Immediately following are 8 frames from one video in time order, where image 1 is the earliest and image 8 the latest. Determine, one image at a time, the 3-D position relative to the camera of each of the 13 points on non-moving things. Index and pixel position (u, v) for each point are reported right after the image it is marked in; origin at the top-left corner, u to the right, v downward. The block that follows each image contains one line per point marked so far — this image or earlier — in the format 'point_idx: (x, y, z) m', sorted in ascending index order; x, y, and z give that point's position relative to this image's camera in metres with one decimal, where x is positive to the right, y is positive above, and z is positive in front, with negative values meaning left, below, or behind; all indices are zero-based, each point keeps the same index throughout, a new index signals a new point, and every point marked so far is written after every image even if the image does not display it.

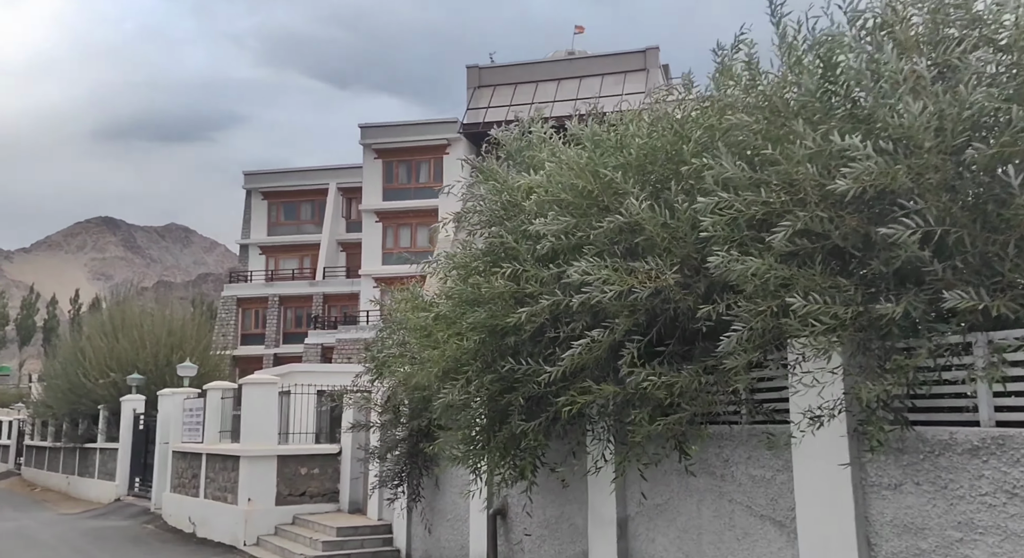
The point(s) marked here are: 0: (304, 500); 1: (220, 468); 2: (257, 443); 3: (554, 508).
0: (-3.3, -3.5, +16.1) m
1: (-4.9, -3.2, +17.1) m
2: (-4.0, -2.6, +16.0) m
3: (+0.4, -2.2, +9.5) m
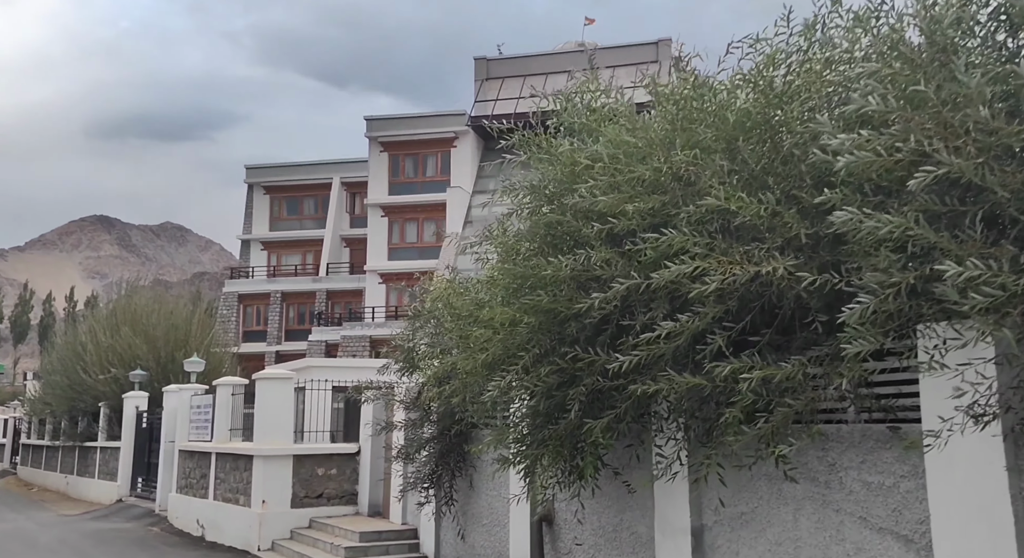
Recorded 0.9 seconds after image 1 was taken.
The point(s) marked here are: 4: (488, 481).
0: (-2.9, -3.4, +15.2) m
1: (-4.5, -3.0, +16.2) m
2: (-3.6, -2.4, +15.1) m
3: (+0.8, -2.0, +8.7) m
4: (-0.3, -2.2, +11.0) m
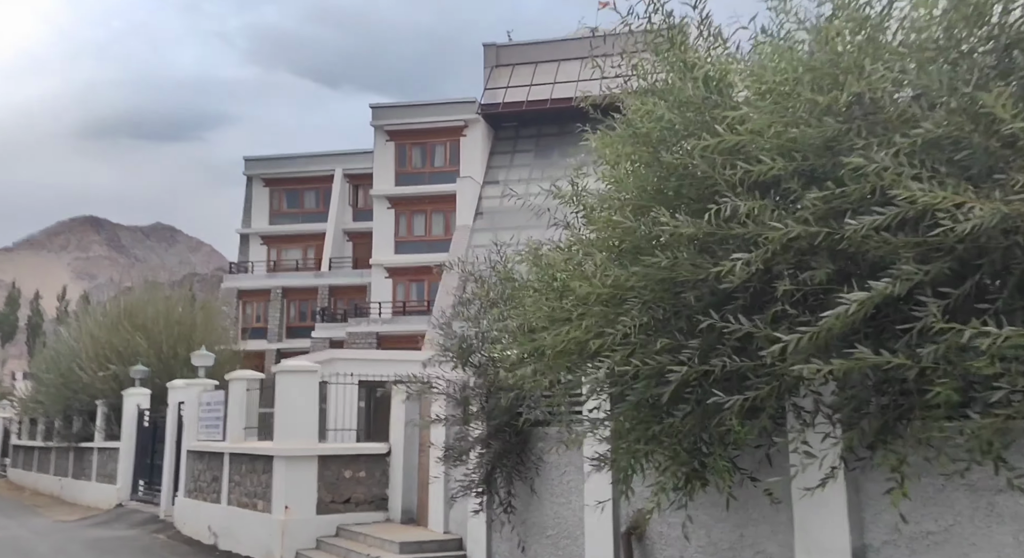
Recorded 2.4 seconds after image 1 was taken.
0: (-2.2, -3.1, +13.8) m
1: (-3.9, -2.8, +14.8) m
2: (-2.9, -2.2, +13.7) m
3: (+1.6, -1.8, +7.2) m
4: (+0.4, -2.0, +9.6) m
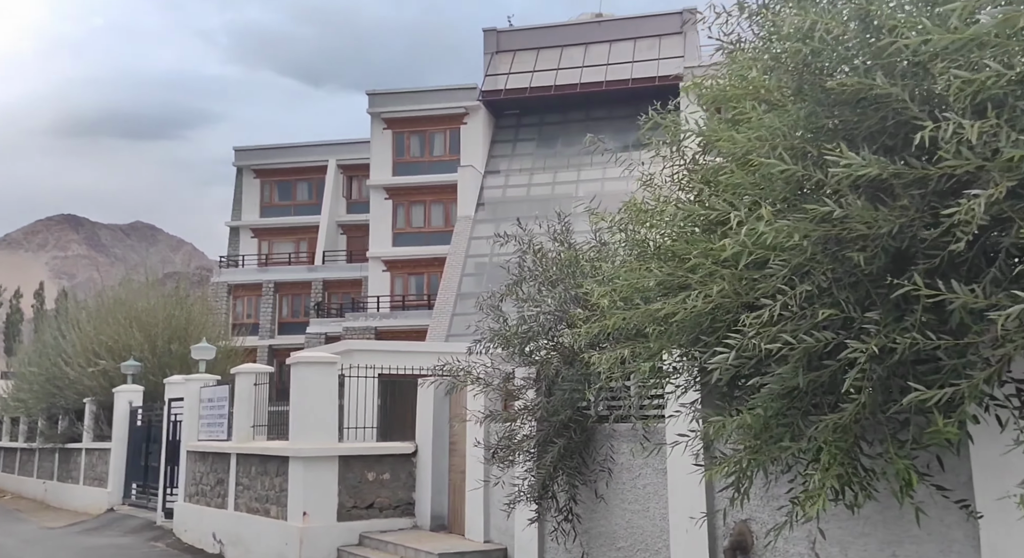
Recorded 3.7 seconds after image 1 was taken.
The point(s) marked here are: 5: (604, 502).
0: (-1.7, -2.9, +12.5) m
1: (-3.4, -2.6, +13.4) m
2: (-2.4, -2.0, +12.3) m
3: (+2.2, -1.6, +6.0) m
4: (+1.0, -1.8, +8.4) m
5: (+0.8, -1.9, +8.6) m
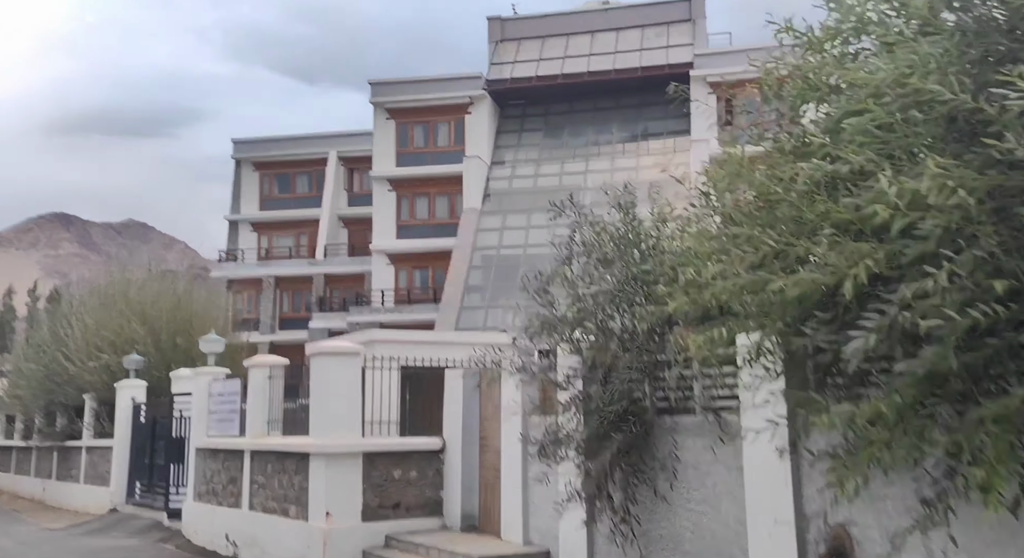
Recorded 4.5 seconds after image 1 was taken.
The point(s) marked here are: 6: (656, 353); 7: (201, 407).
0: (-1.3, -2.7, +11.7) m
1: (-3.0, -2.4, +12.7) m
2: (-2.0, -1.8, +11.6) m
3: (+2.6, -1.4, +5.3) m
4: (+1.4, -1.6, +7.6) m
5: (+1.2, -1.8, +7.9) m
6: (+1.1, -0.6, +7.9) m
7: (-4.9, -2.0, +15.8) m
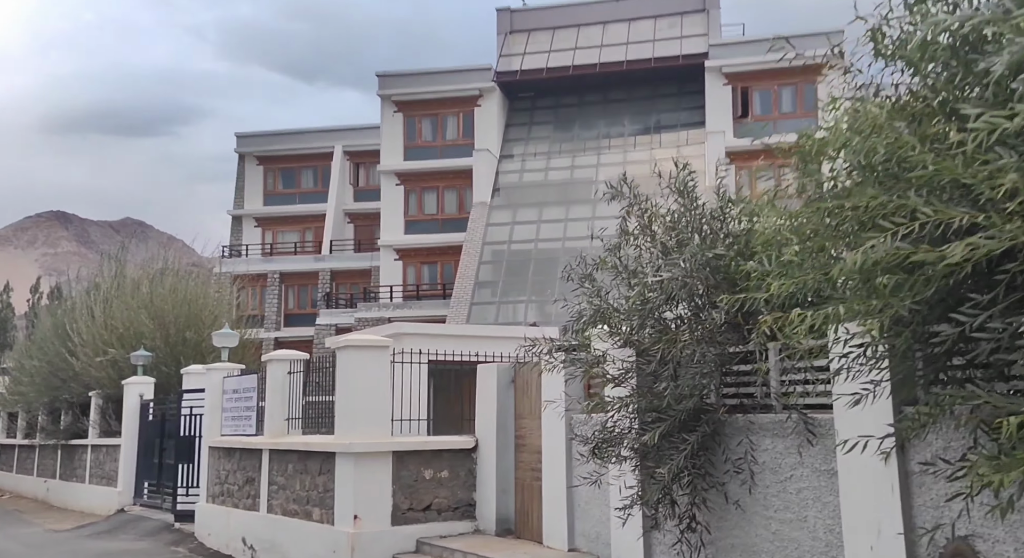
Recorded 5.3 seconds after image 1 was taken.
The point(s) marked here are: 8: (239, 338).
0: (-0.9, -2.6, +11.1) m
1: (-2.6, -2.3, +12.0) m
2: (-1.6, -1.7, +10.9) m
3: (+3.0, -1.3, +4.6) m
4: (+1.8, -1.5, +7.0) m
5: (+1.6, -1.6, +7.2) m
6: (+1.5, -0.5, +7.2) m
7: (-4.4, -1.9, +15.1) m
8: (-4.2, -0.9, +15.6) m
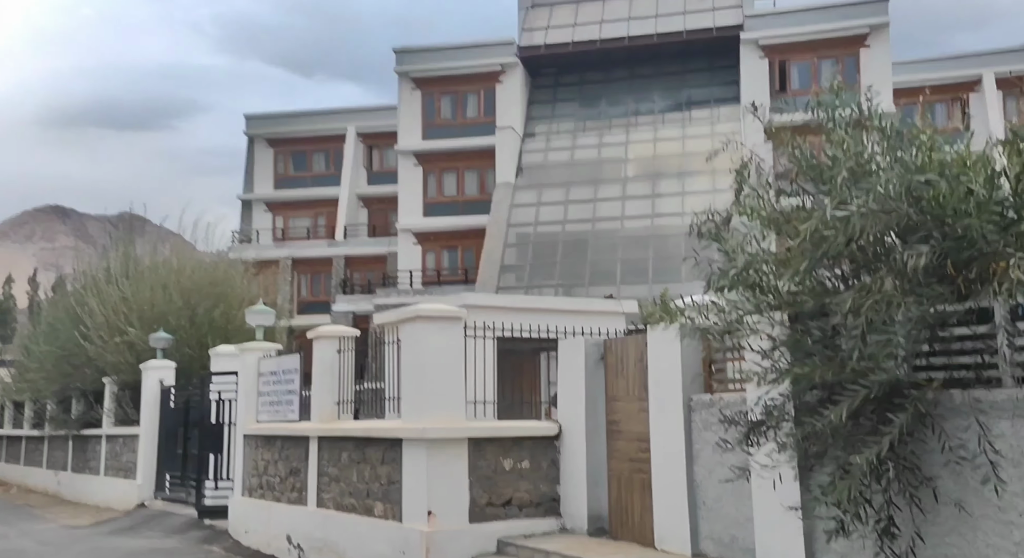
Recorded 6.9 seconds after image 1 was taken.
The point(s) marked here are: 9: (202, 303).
0: (0.0, -2.2, +9.7) m
1: (-1.7, -1.9, +10.6) m
2: (-0.7, -1.3, +9.6) m
3: (+3.9, -1.0, +3.3) m
4: (+2.7, -1.1, +5.6) m
5: (+2.5, -1.3, +5.9) m
6: (+2.4, -0.1, +5.9) m
7: (-3.6, -1.5, +13.7) m
8: (-3.3, -0.5, +14.3) m
9: (-6.3, -0.5, +20.2) m
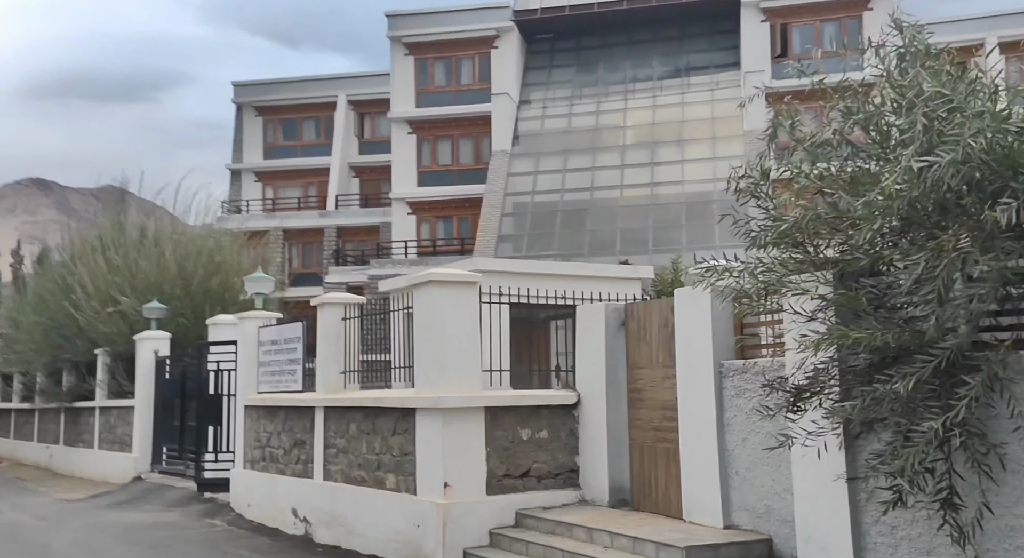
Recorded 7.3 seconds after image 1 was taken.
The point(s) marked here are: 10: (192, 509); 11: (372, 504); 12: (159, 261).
0: (+0.1, -1.9, +9.4) m
1: (-1.5, -1.5, +10.3) m
2: (-0.6, -1.0, +9.2) m
3: (+4.1, -0.8, +2.9) m
4: (+2.9, -0.9, +5.3) m
5: (+2.7, -1.1, +5.5) m
6: (+2.6, +0.1, +5.5) m
7: (-3.5, -1.0, +13.3) m
8: (-3.2, -0.1, +13.8) m
9: (-6.2, +0.1, +19.7) m
10: (-4.3, -3.1, +13.5) m
11: (-1.4, -2.2, +9.8) m
12: (-6.8, +0.3, +19.6) m
